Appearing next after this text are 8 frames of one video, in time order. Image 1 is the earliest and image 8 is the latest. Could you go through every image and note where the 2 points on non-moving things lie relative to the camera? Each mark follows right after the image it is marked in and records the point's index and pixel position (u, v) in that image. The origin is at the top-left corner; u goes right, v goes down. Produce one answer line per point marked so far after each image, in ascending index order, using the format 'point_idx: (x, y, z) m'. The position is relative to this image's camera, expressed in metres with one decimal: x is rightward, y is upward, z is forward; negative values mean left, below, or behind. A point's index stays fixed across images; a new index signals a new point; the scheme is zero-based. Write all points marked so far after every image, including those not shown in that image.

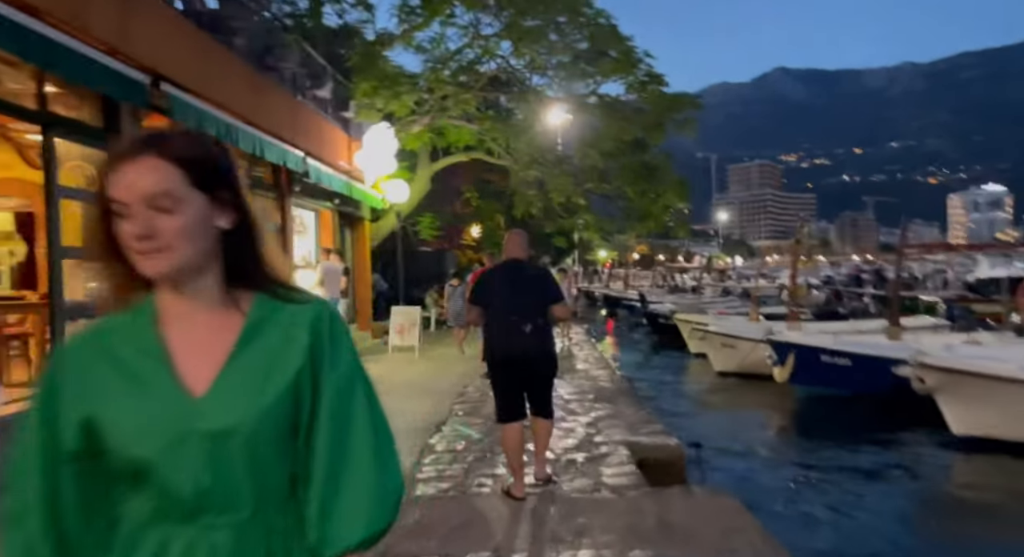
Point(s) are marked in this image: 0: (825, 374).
0: (+4.7, -1.5, +14.7) m
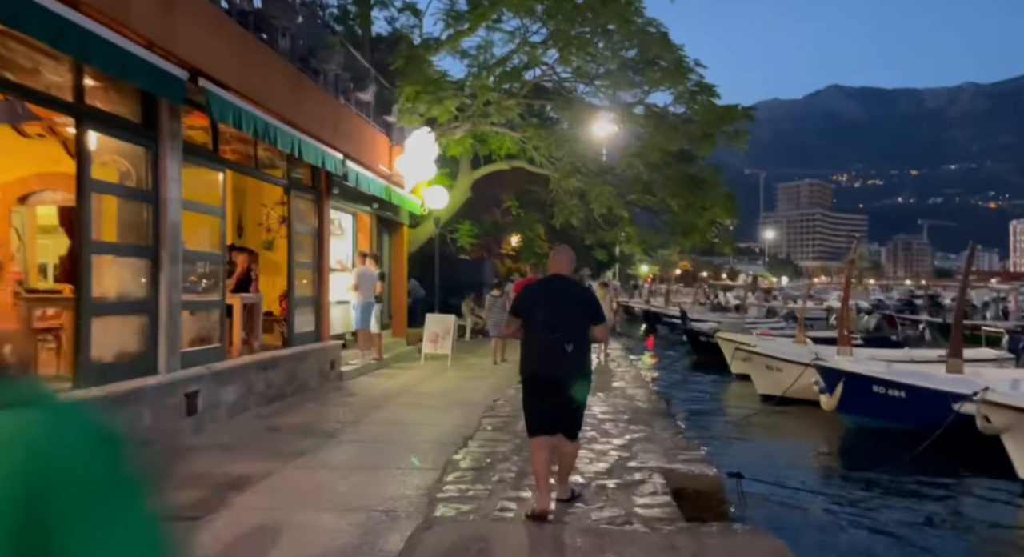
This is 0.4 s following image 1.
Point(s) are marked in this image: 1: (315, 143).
0: (+5.2, -1.8, +14.1) m
1: (-2.6, +1.8, +13.1) m
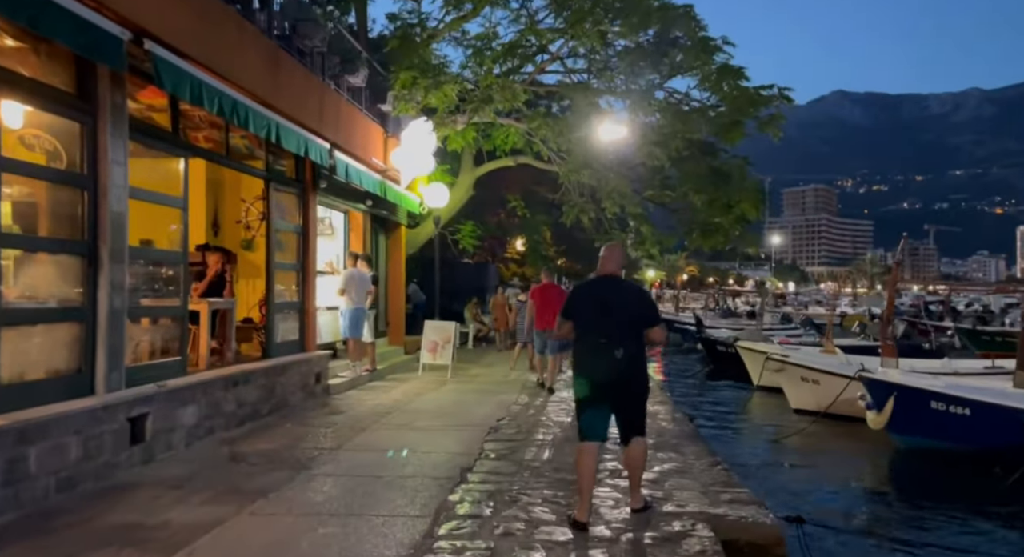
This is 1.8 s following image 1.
0: (+5.3, -1.9, +12.5) m
1: (-2.5, +1.8, +11.6) m
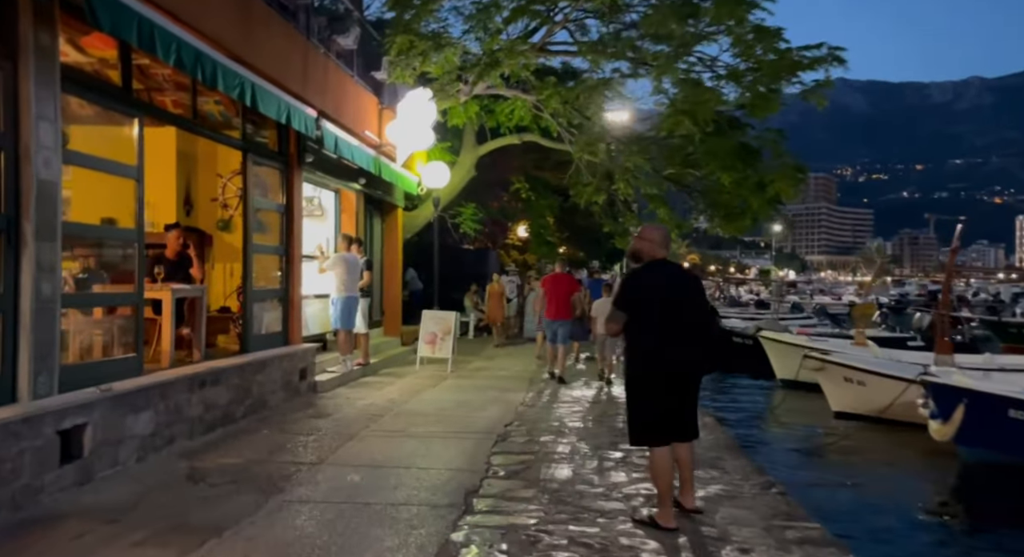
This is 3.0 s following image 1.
0: (+5.4, -1.7, +11.1) m
1: (-2.4, +1.9, +10.1) m
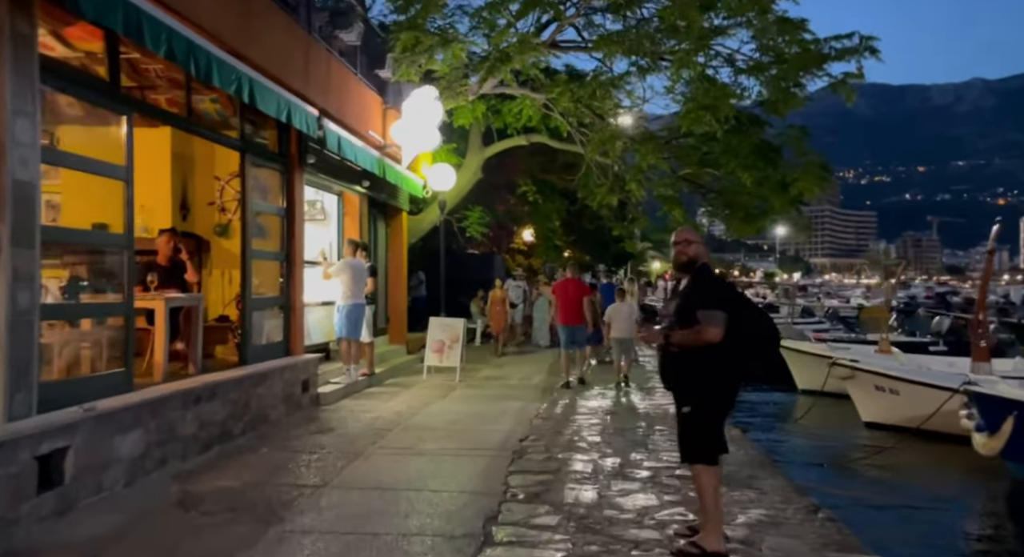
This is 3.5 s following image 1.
0: (+5.6, -1.7, +10.5) m
1: (-2.3, +1.9, +9.6) m
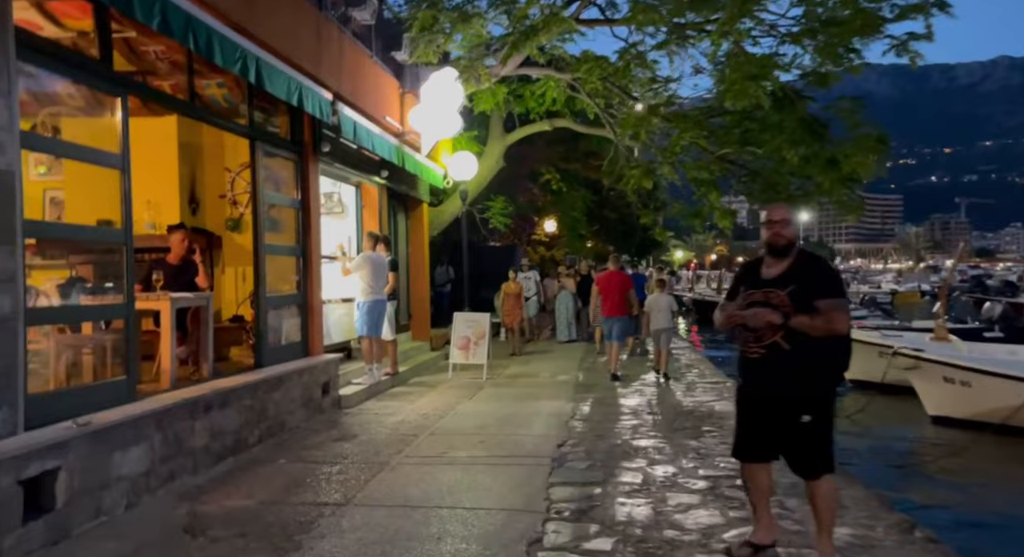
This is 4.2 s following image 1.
0: (+5.9, -1.5, +9.7) m
1: (-2.0, +1.9, +8.9) m
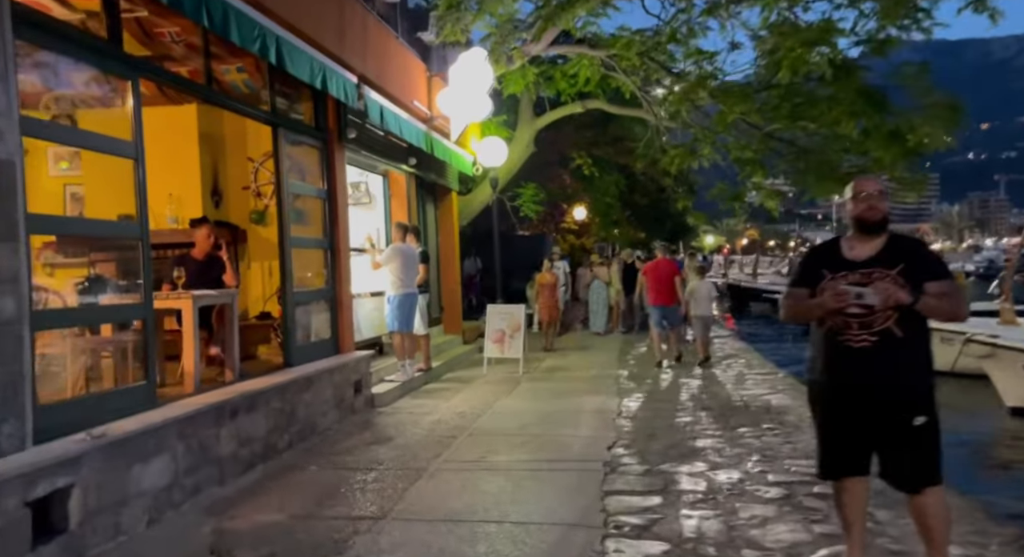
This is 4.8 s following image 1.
0: (+6.3, -1.3, +9.0) m
1: (-1.7, +1.9, +8.3) m
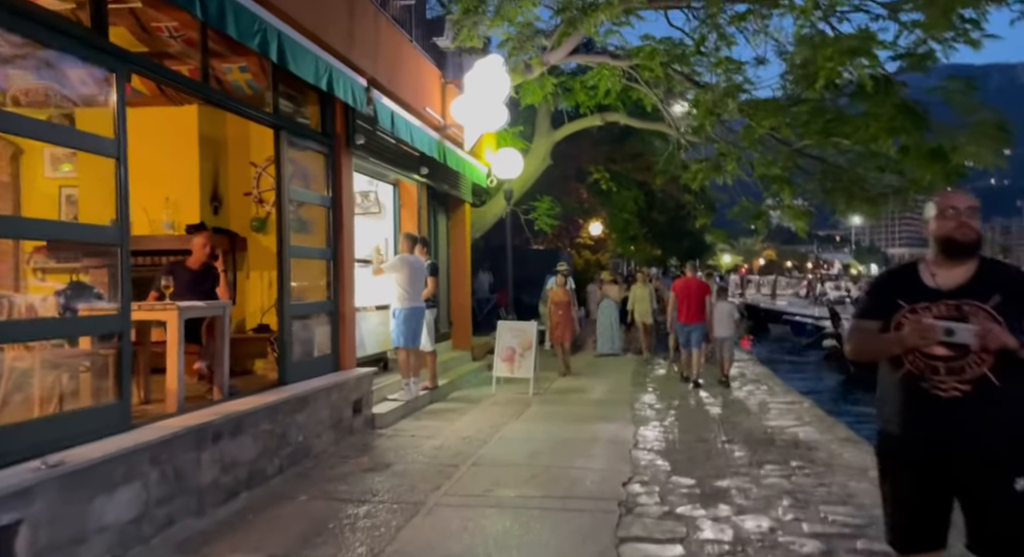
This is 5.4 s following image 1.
0: (+6.4, -1.6, +8.3) m
1: (-1.6, +1.8, +7.8) m
